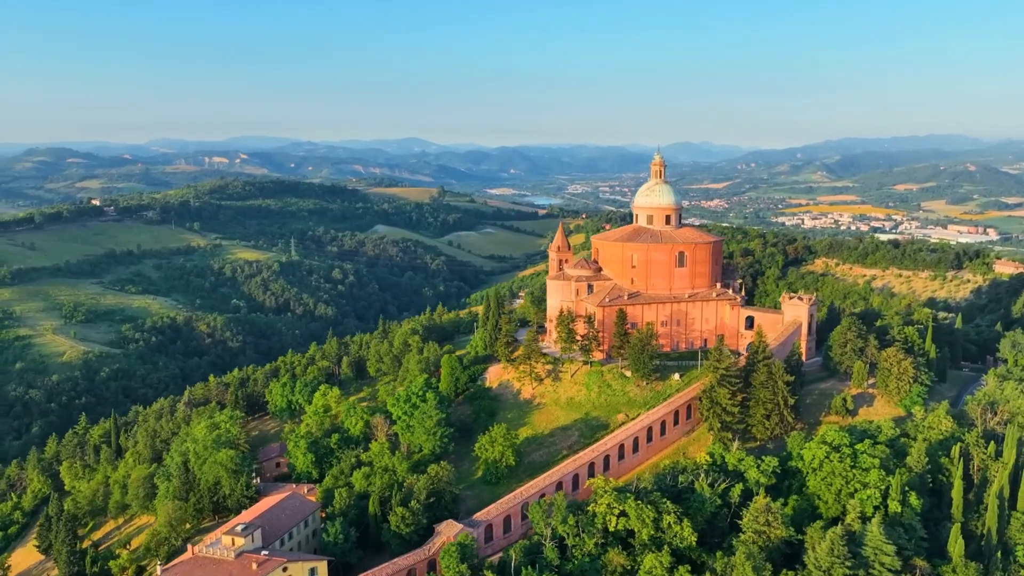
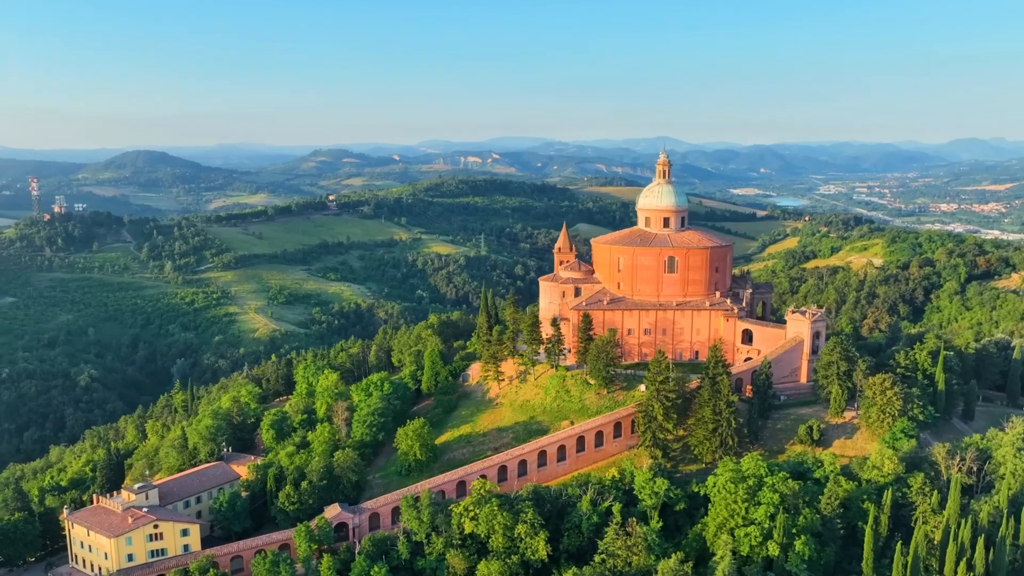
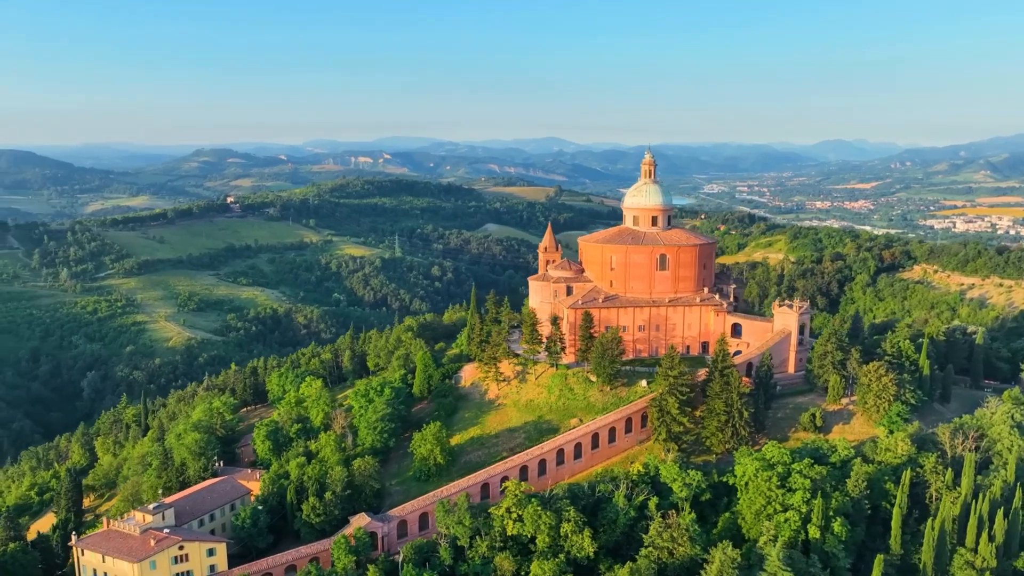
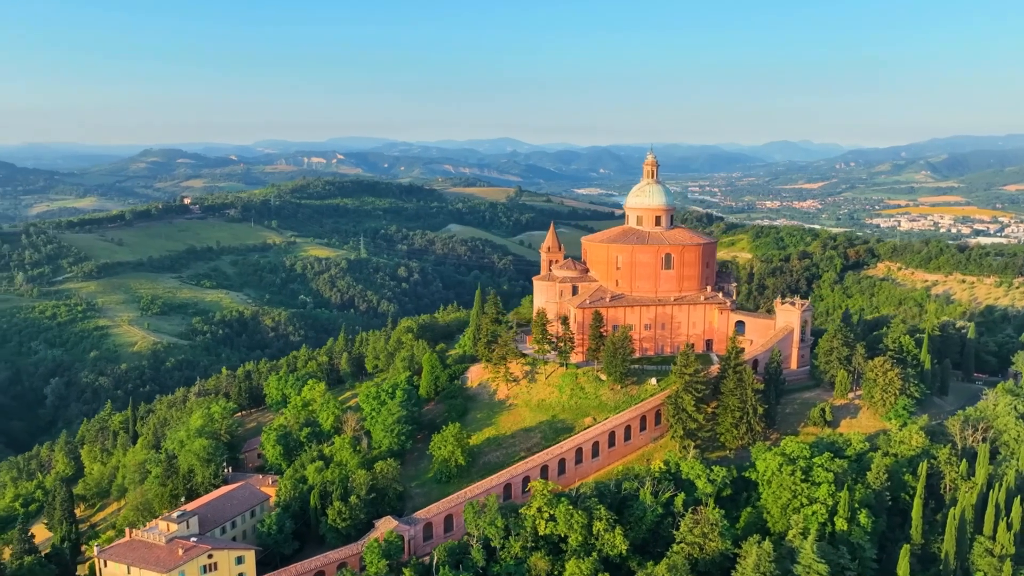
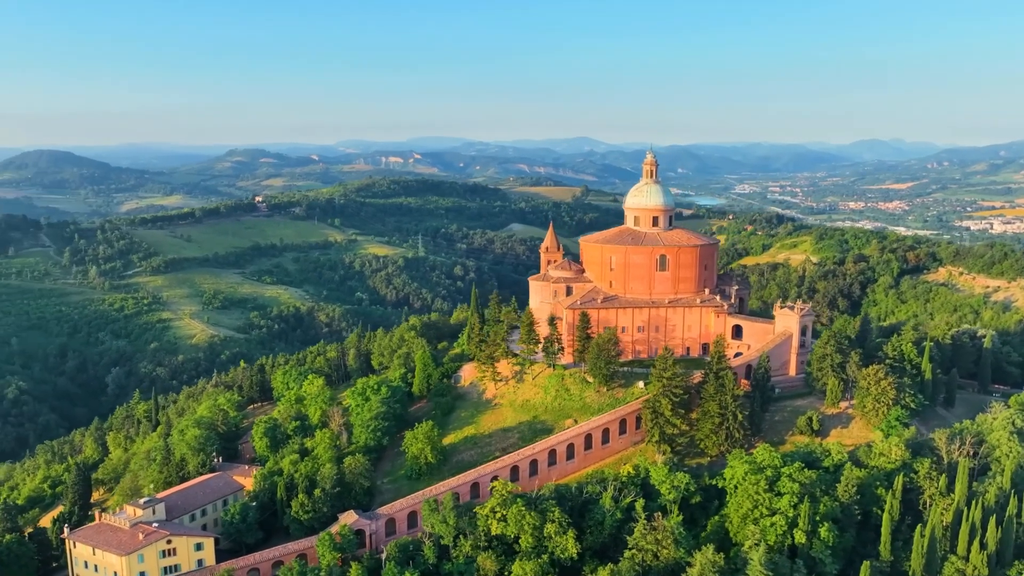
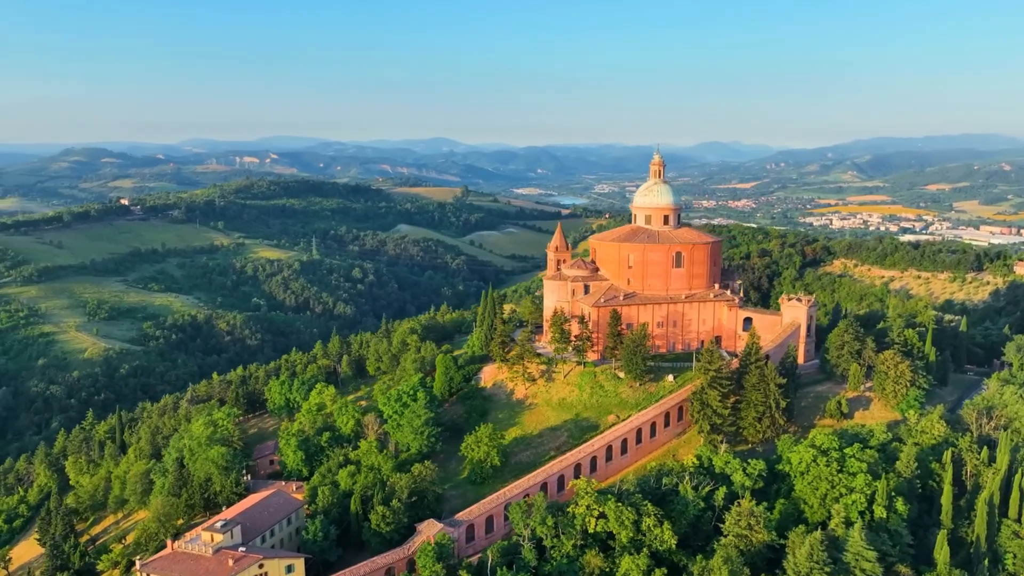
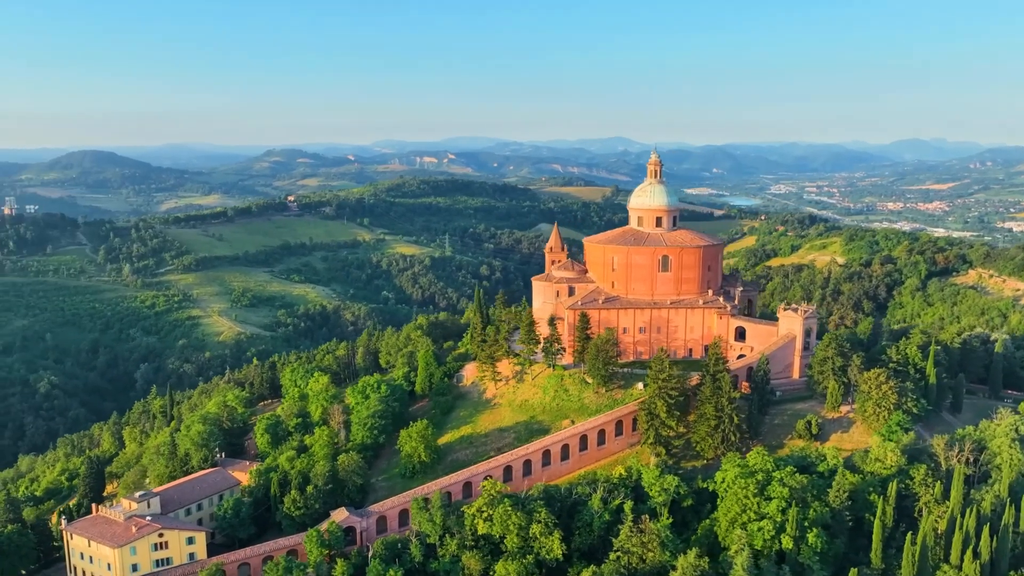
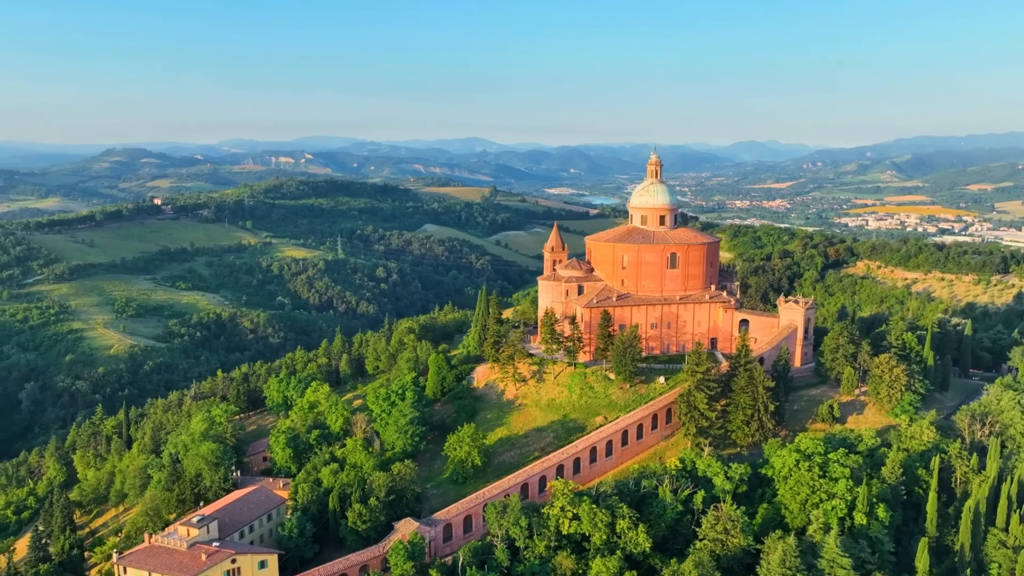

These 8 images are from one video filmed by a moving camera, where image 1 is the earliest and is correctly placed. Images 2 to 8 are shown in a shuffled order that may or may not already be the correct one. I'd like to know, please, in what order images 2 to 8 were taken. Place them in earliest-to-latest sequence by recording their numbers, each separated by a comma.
6, 8, 4, 3, 5, 7, 2
